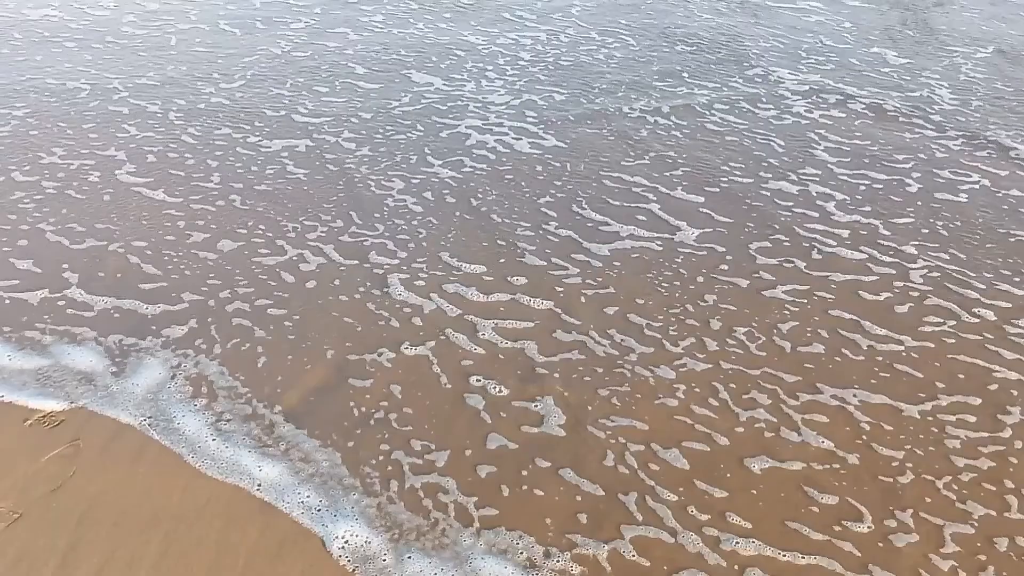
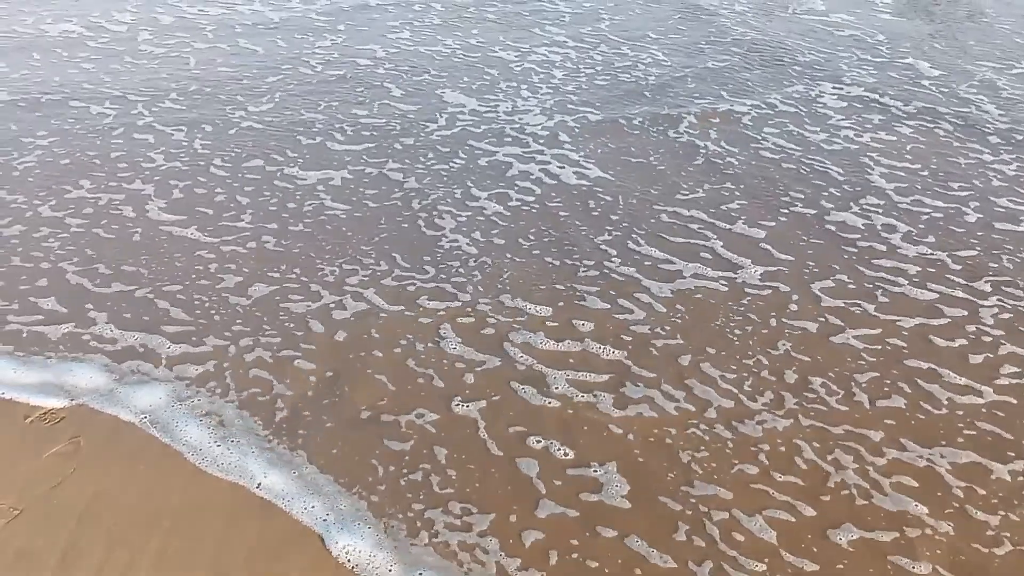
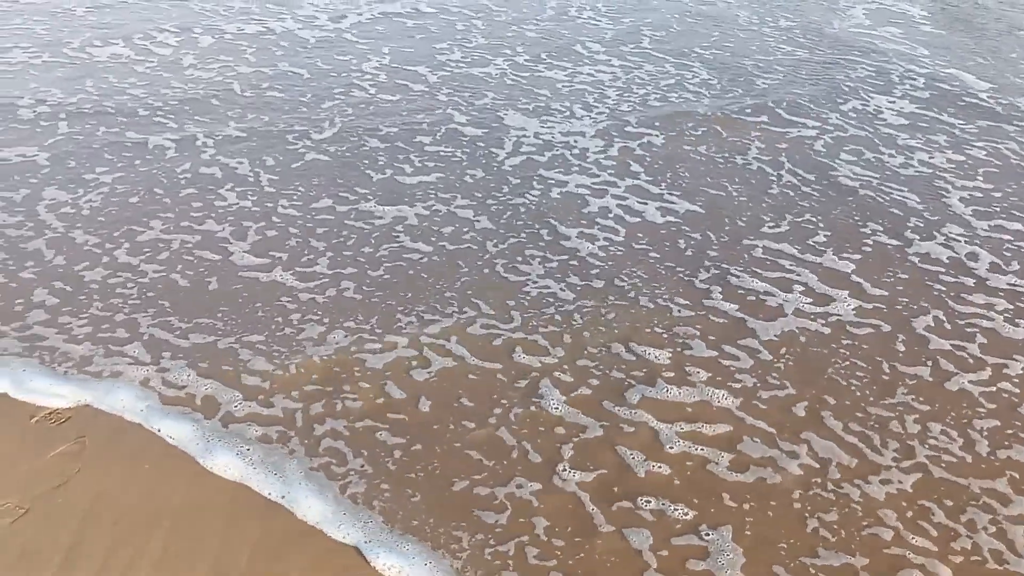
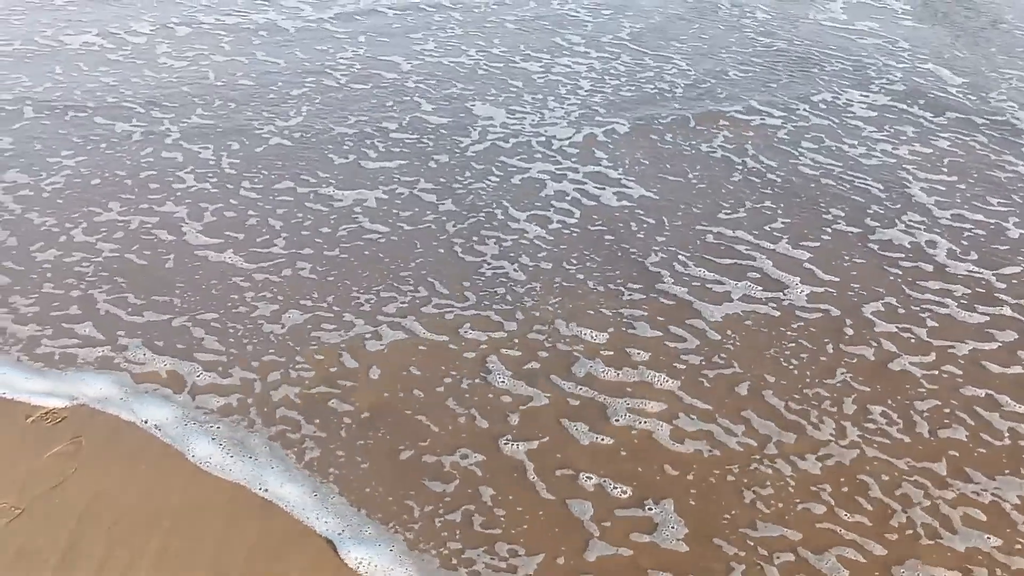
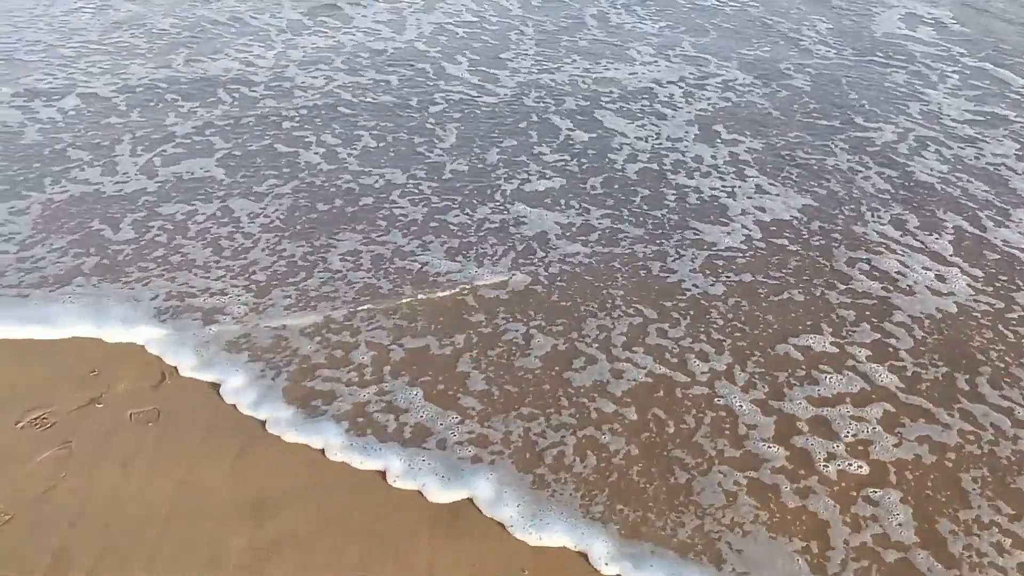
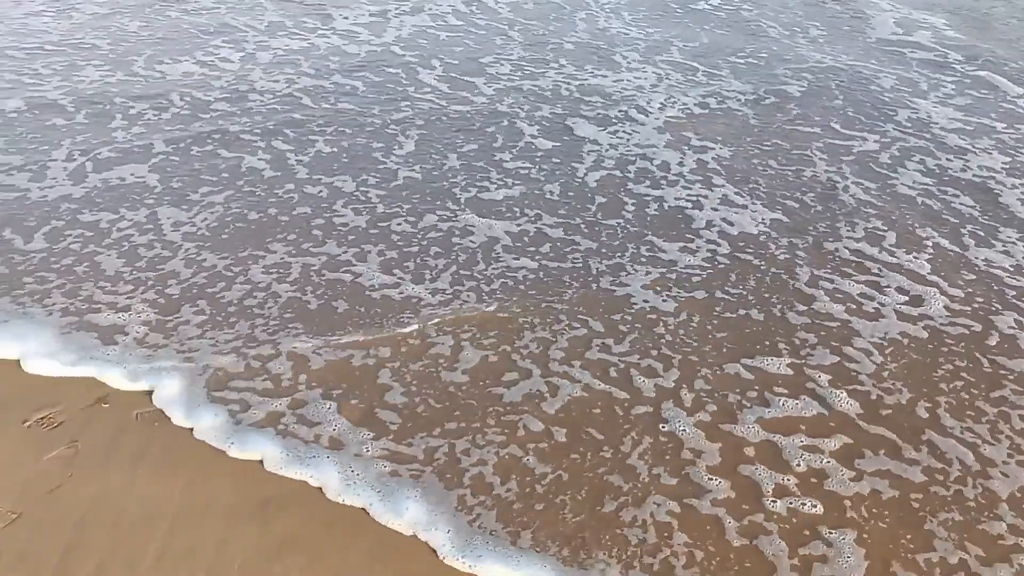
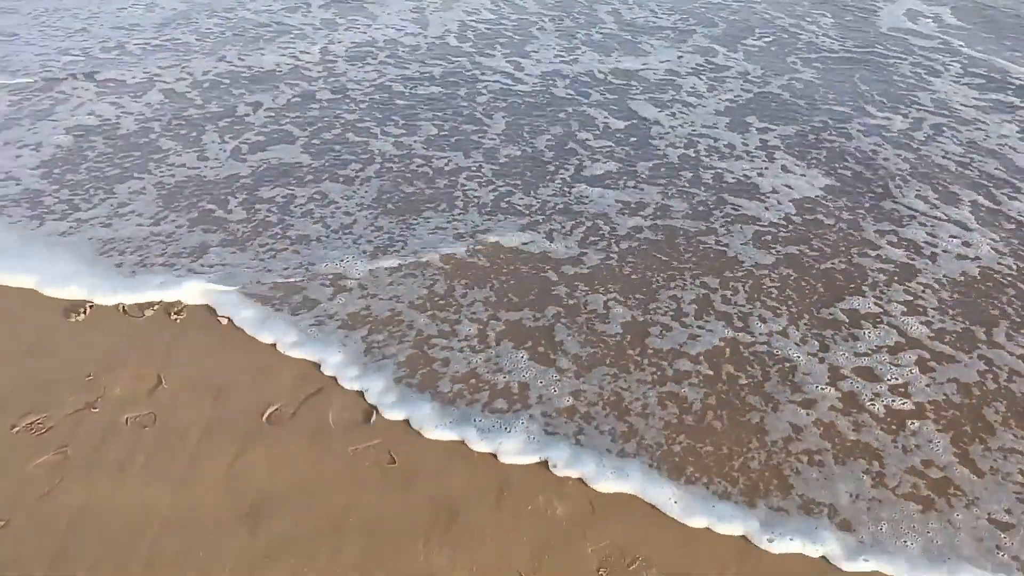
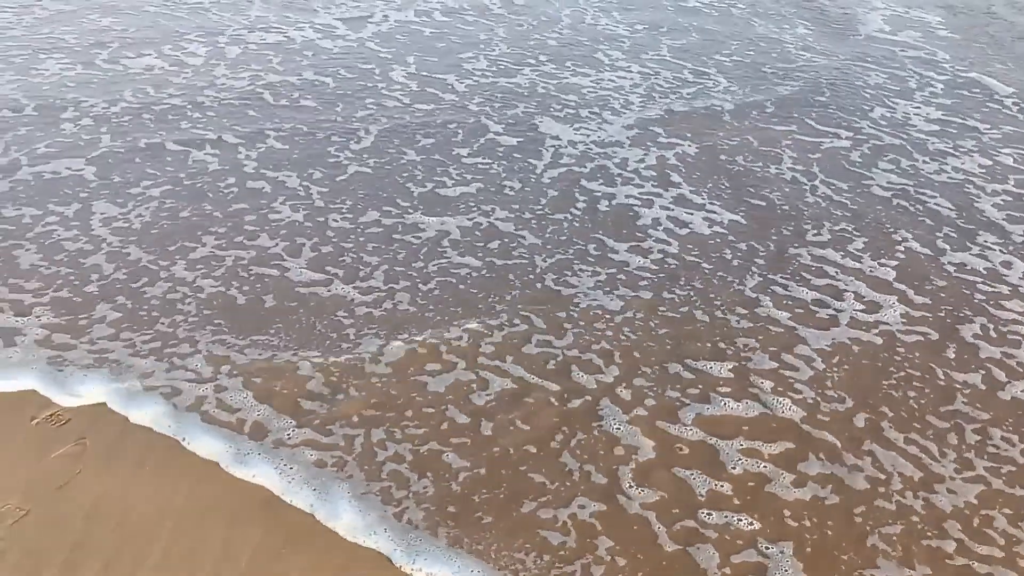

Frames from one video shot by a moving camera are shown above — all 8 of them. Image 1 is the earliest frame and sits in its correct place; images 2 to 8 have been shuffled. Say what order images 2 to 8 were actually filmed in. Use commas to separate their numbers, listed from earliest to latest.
2, 4, 3, 8, 6, 5, 7
